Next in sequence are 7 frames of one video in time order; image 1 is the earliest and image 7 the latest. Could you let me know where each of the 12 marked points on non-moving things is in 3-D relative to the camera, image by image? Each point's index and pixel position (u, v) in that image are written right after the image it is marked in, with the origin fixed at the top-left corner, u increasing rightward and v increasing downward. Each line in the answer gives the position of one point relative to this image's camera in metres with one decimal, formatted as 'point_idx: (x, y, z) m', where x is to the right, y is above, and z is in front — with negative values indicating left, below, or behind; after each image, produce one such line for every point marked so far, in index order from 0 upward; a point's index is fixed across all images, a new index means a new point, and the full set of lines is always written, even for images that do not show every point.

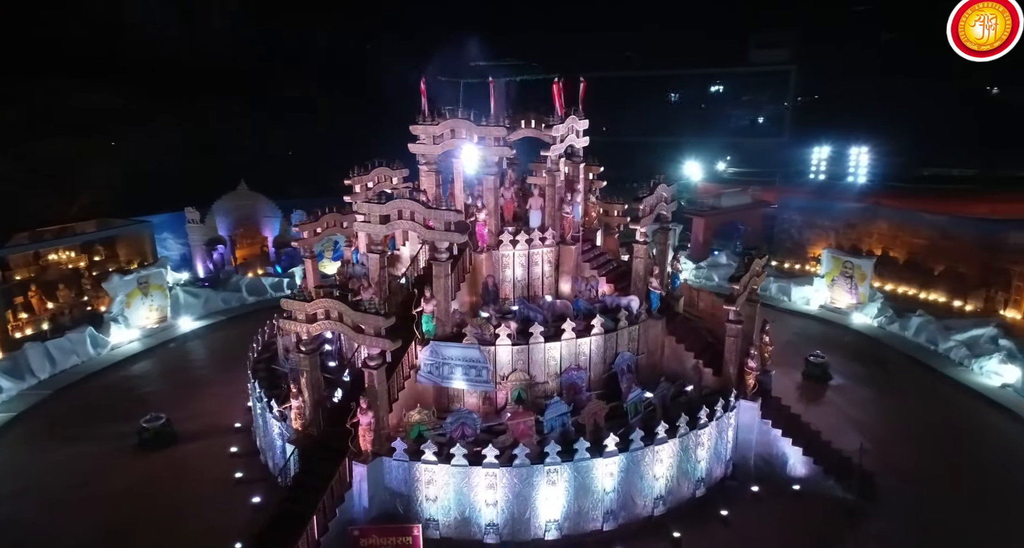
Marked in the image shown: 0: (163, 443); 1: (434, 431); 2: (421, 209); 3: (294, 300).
0: (-7.8, -3.7, +13.1) m
1: (-1.1, -2.8, +10.2) m
2: (-1.6, +1.2, +10.8) m
3: (-3.6, -0.4, +9.9) m
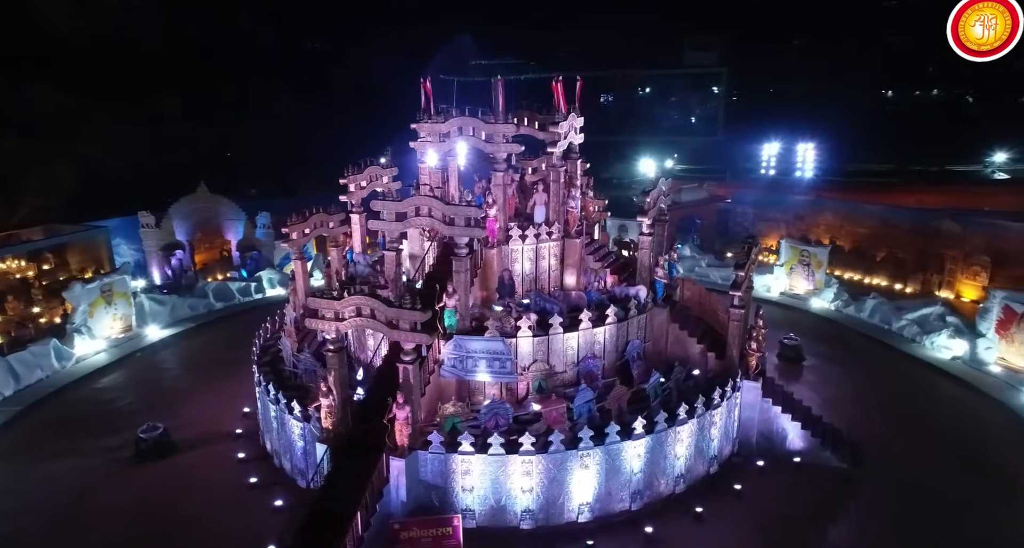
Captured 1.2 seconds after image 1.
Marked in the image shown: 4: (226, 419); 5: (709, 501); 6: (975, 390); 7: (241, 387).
0: (-7.5, -3.8, +12.6) m
1: (-0.6, -2.7, +10.4) m
2: (-1.3, +1.3, +11.0) m
3: (-3.2, -0.4, +9.9) m
4: (-7.0, -3.5, +14.2) m
5: (+3.7, -4.2, +10.9) m
6: (+13.2, -3.3, +16.4) m
7: (-7.5, -3.1, +16.0) m
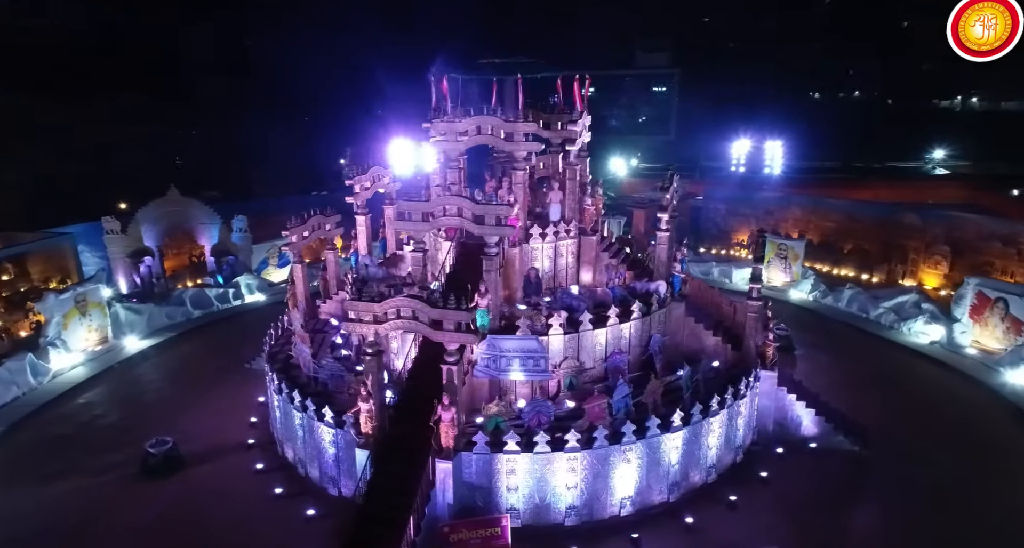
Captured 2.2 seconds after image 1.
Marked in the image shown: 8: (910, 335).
0: (-7.0, -4.0, +12.0) m
1: (+0.1, -2.6, +10.3) m
2: (-0.8, +1.3, +10.9) m
3: (-2.5, -0.4, +9.6) m
4: (-6.5, -3.7, +13.7) m
5: (+4.4, -4.1, +11.2) m
6: (+13.4, -3.0, +17.4) m
7: (-7.3, -3.3, +15.4) m
8: (+13.6, -2.1, +19.9) m
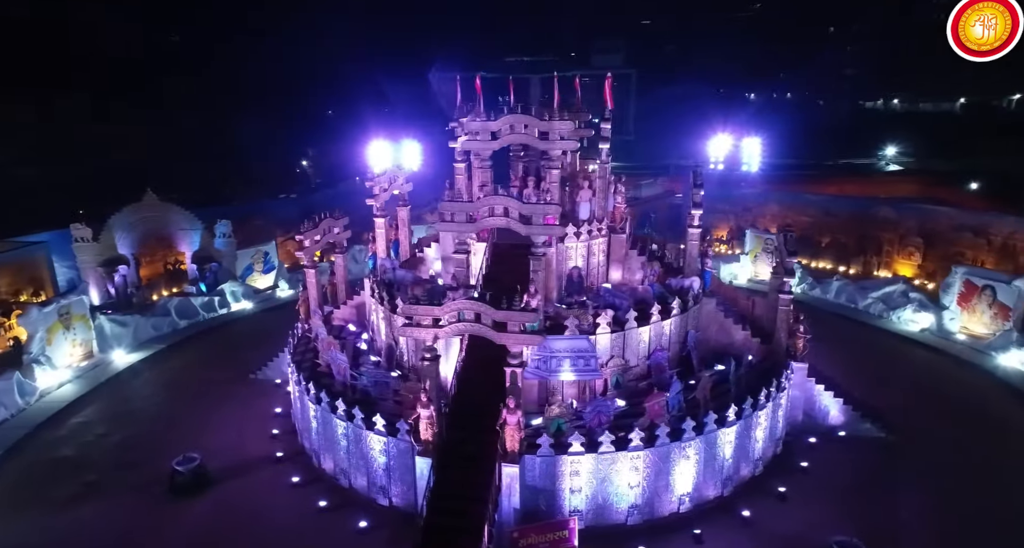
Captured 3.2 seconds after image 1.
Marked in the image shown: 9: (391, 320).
0: (-6.0, -4.1, +11.4) m
1: (+1.1, -2.6, +10.2) m
2: (+0.1, +1.3, +10.7) m
3: (-1.5, -0.5, +9.3) m
4: (-5.8, -3.8, +13.1) m
5: (+5.3, -4.0, +11.3) m
6: (+13.9, -2.7, +18.2) m
7: (-6.6, -3.4, +14.8) m
8: (+13.8, -1.8, +20.7) m
9: (-2.6, -1.0, +12.5) m
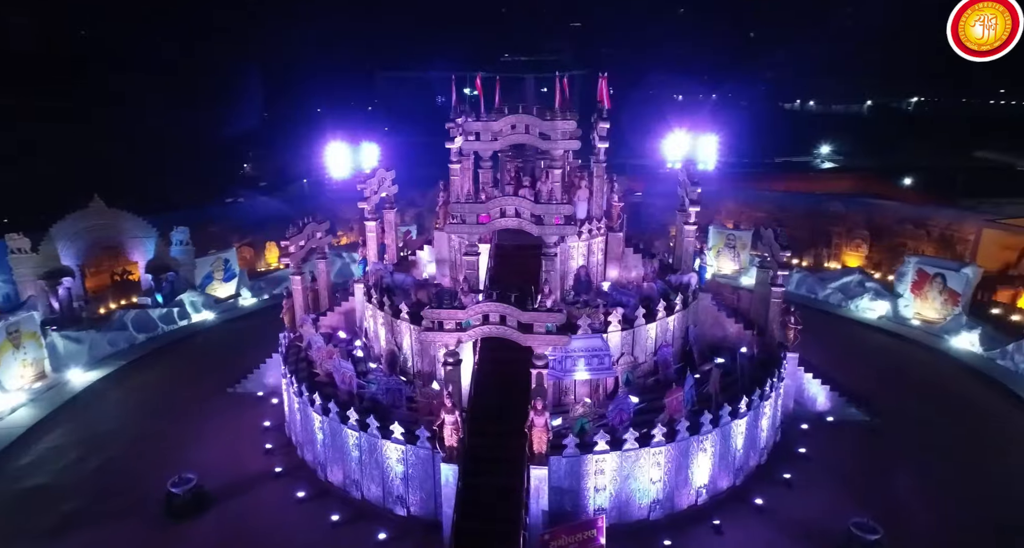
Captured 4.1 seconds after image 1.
0: (-5.7, -4.3, +10.7) m
1: (+1.4, -2.6, +10.2) m
2: (+0.3, +1.3, +10.6) m
3: (-1.1, -0.5, +9.1) m
4: (-5.6, -4.0, +12.4) m
5: (+5.6, -3.9, +11.8) m
6: (+13.4, -2.3, +19.4) m
7: (-6.6, -3.7, +14.1) m
8: (+13.1, -1.4, +21.9) m
9: (-2.5, -1.1, +12.1) m
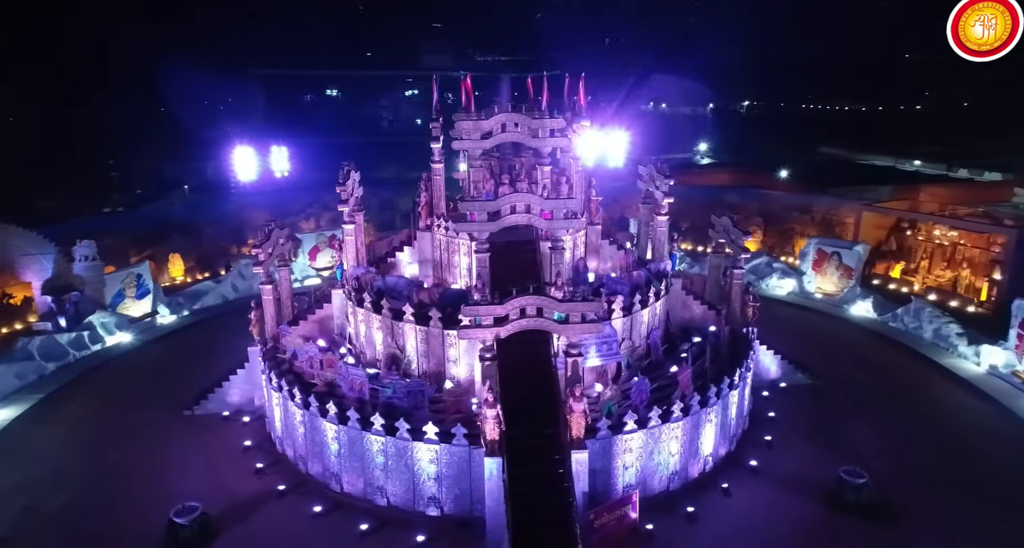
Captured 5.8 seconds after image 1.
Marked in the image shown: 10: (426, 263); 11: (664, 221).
0: (-5.2, -4.5, +10.0) m
1: (+1.8, -2.4, +10.9) m
2: (+0.5, +1.4, +11.0) m
3: (-0.5, -0.5, +9.2) m
4: (-5.4, -4.2, +11.7) m
5: (+5.7, -3.5, +13.2) m
6: (+11.8, -1.6, +22.2) m
7: (-6.7, -3.9, +13.0) m
8: (+10.9, -0.7, +24.6) m
9: (-2.4, -1.1, +12.0) m
10: (-2.0, +0.3, +13.9) m
11: (+3.6, +1.3, +14.4) m
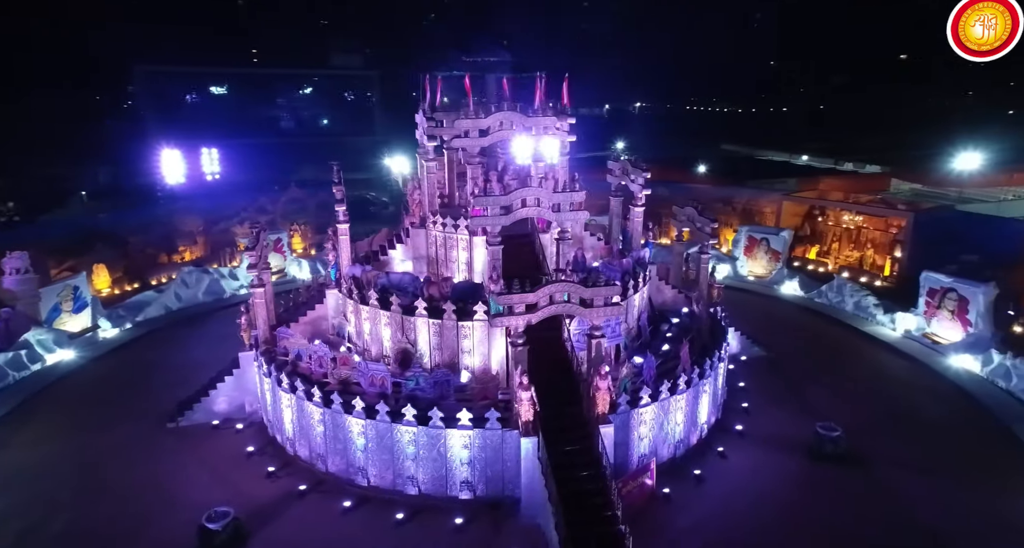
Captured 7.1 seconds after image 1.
0: (-4.5, -4.6, +9.9) m
1: (+2.2, -2.2, +11.8) m
2: (+0.6, +1.6, +11.7) m
3: (0.0, -0.3, +9.8) m
4: (-5.0, -4.3, +11.5) m
5: (+5.7, -3.1, +14.6) m
6: (+10.3, -0.9, +24.5) m
7: (-6.6, -4.0, +12.7) m
8: (+9.1, -0.1, +26.7) m
9: (-2.3, -1.1, +12.3) m
10: (-2.2, +0.3, +14.2) m
11: (+3.3, +1.6, +15.5) m
